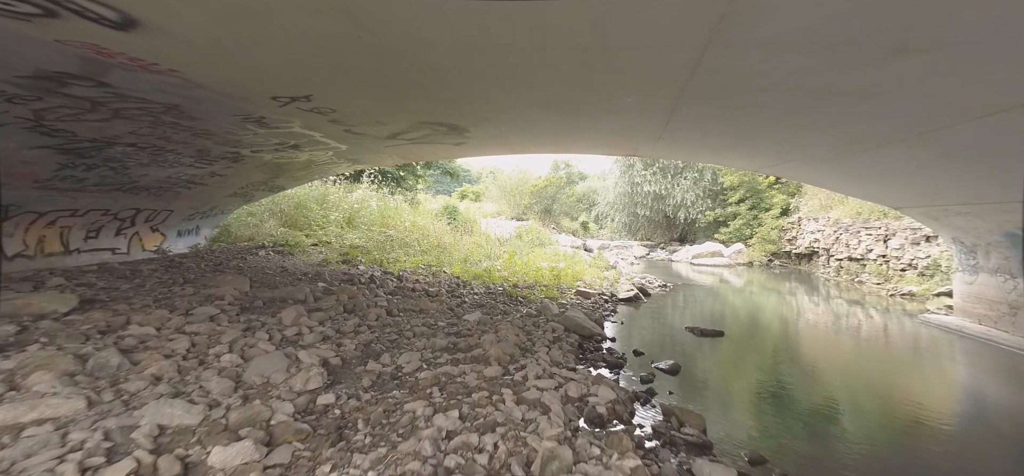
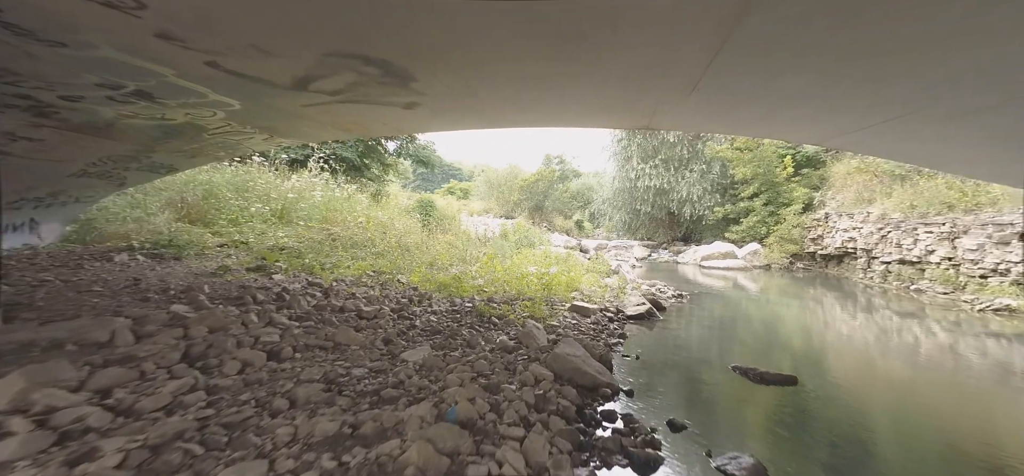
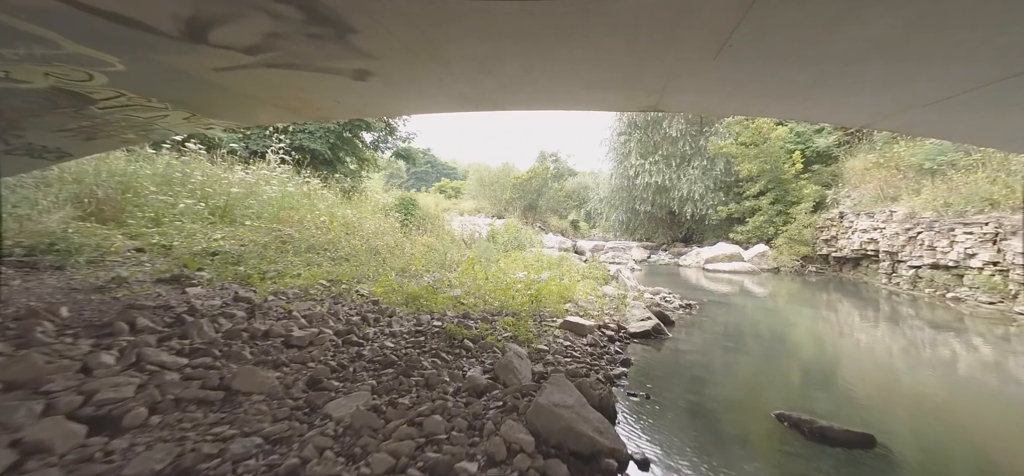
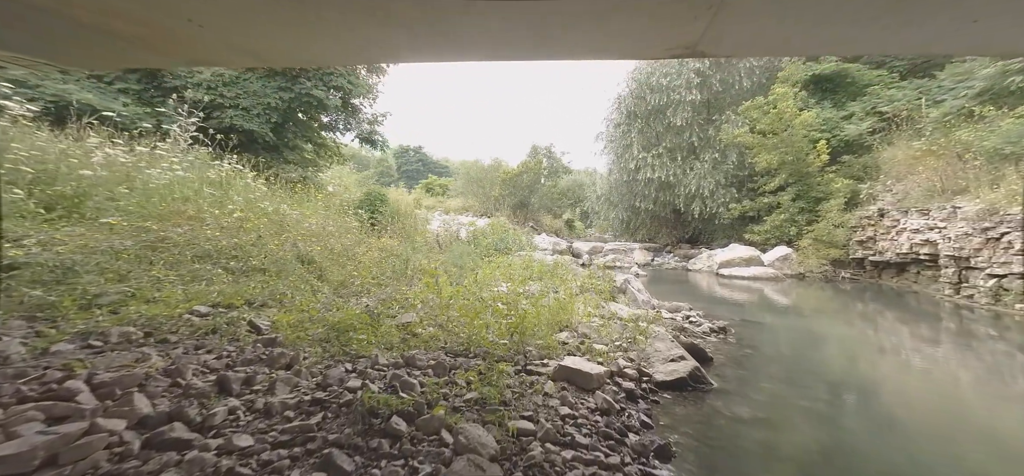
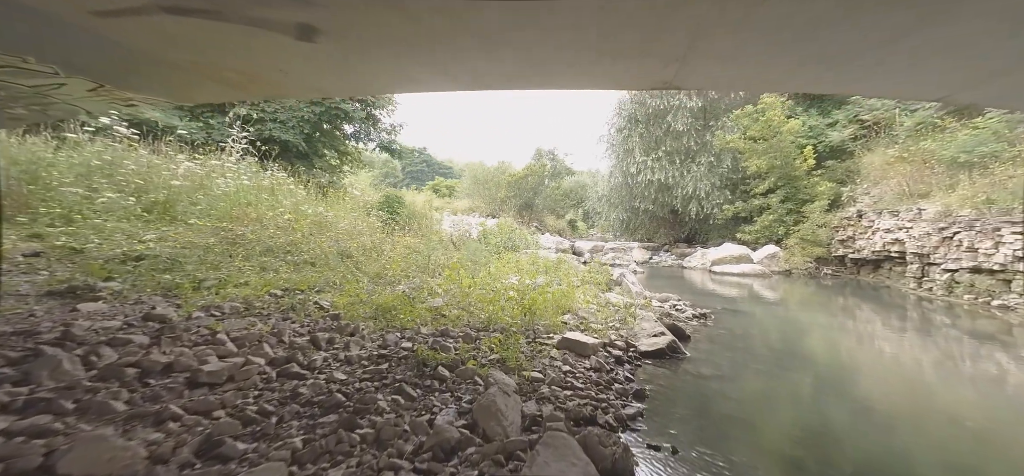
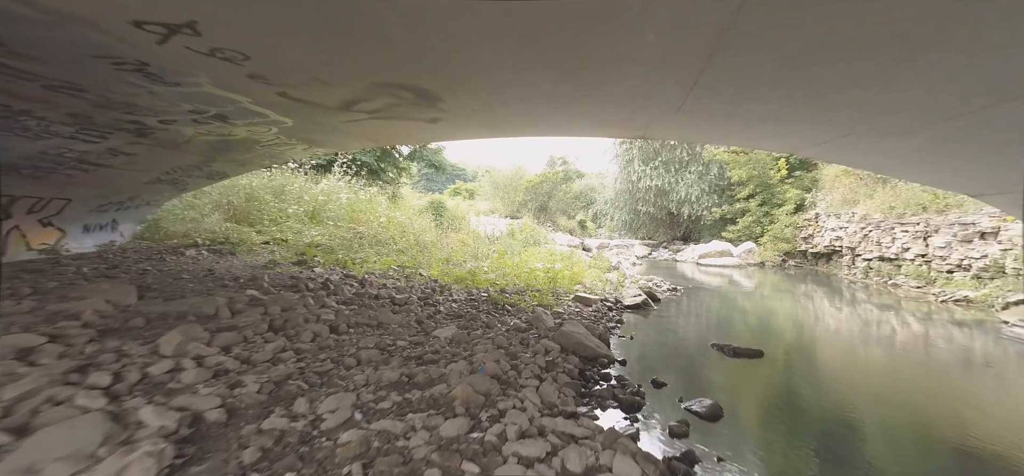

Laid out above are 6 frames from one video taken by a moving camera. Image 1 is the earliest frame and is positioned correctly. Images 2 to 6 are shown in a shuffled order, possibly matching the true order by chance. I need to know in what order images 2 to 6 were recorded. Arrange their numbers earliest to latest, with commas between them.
6, 2, 3, 5, 4
